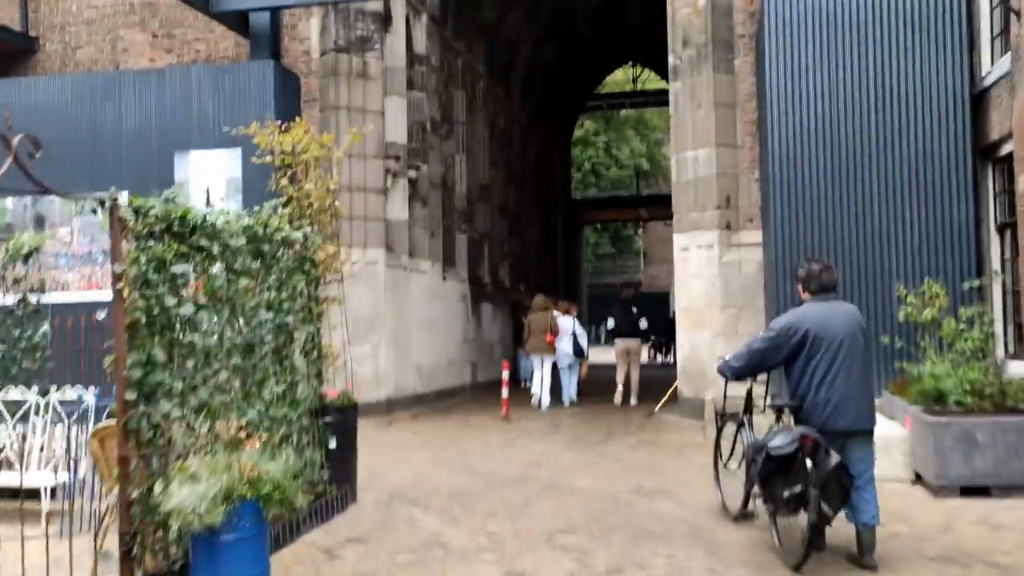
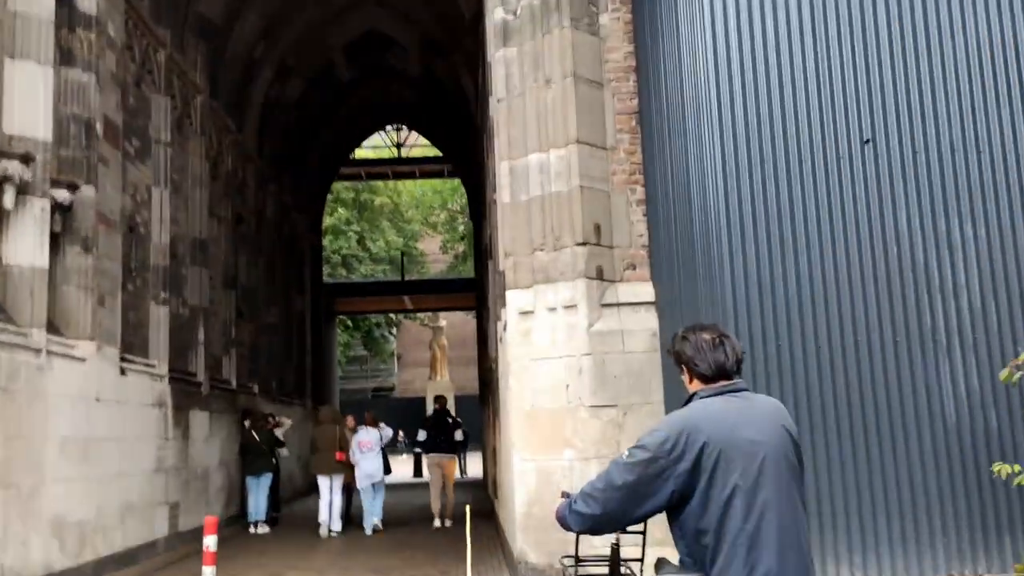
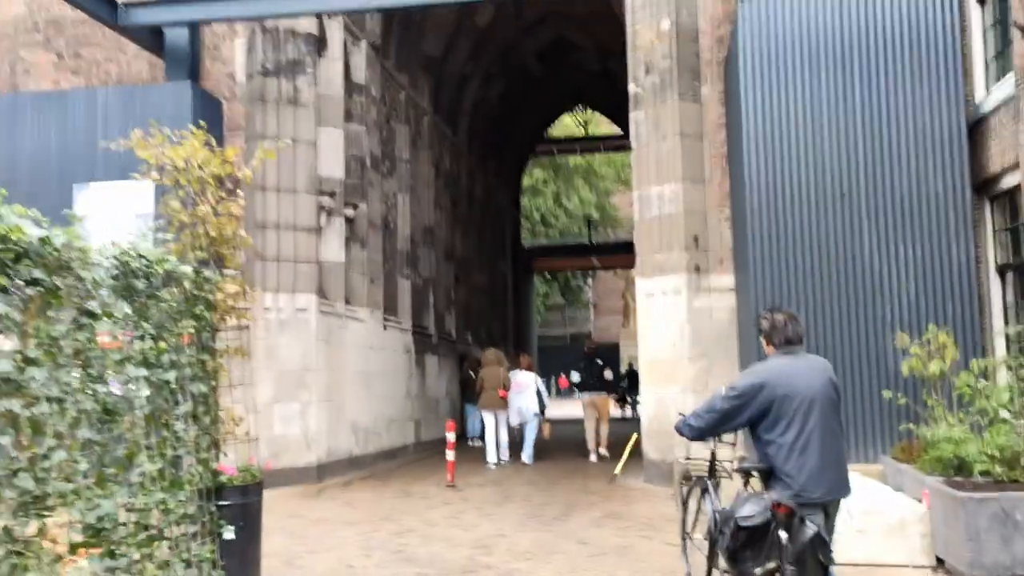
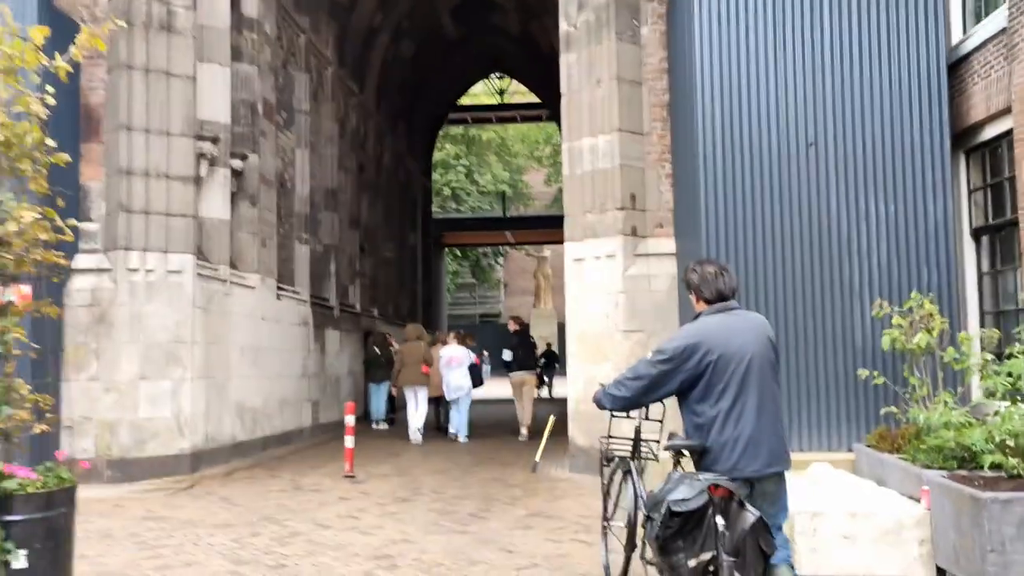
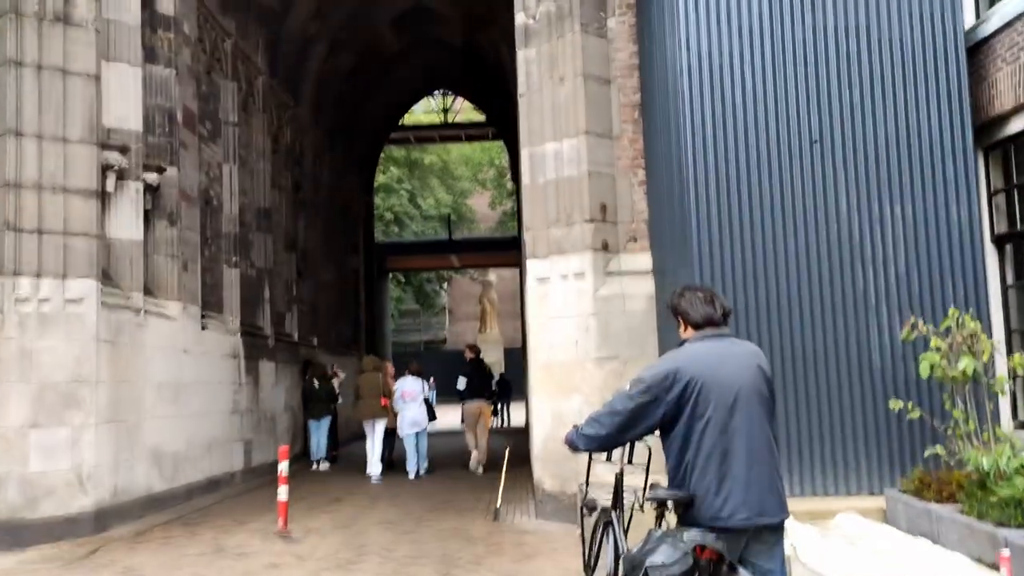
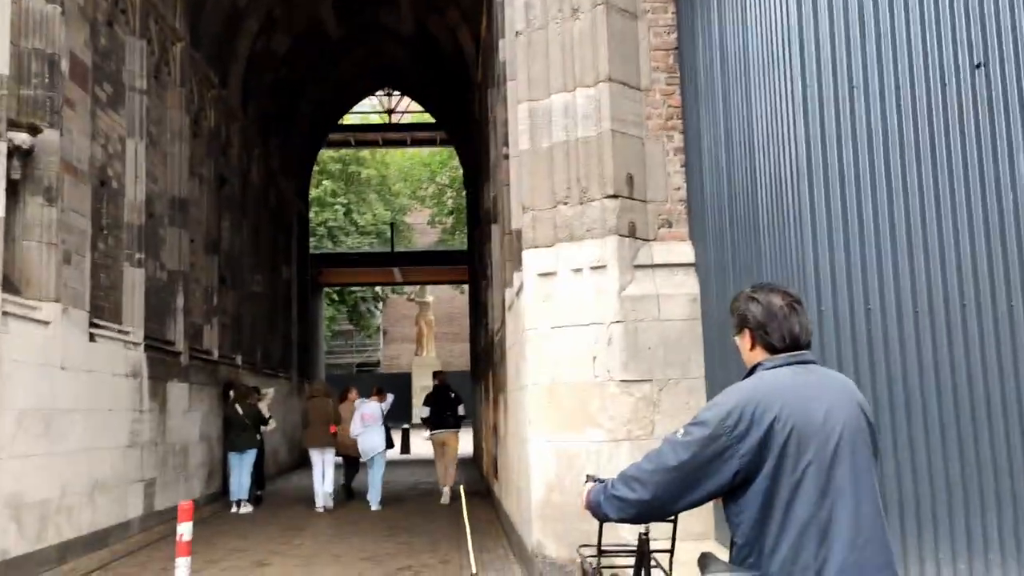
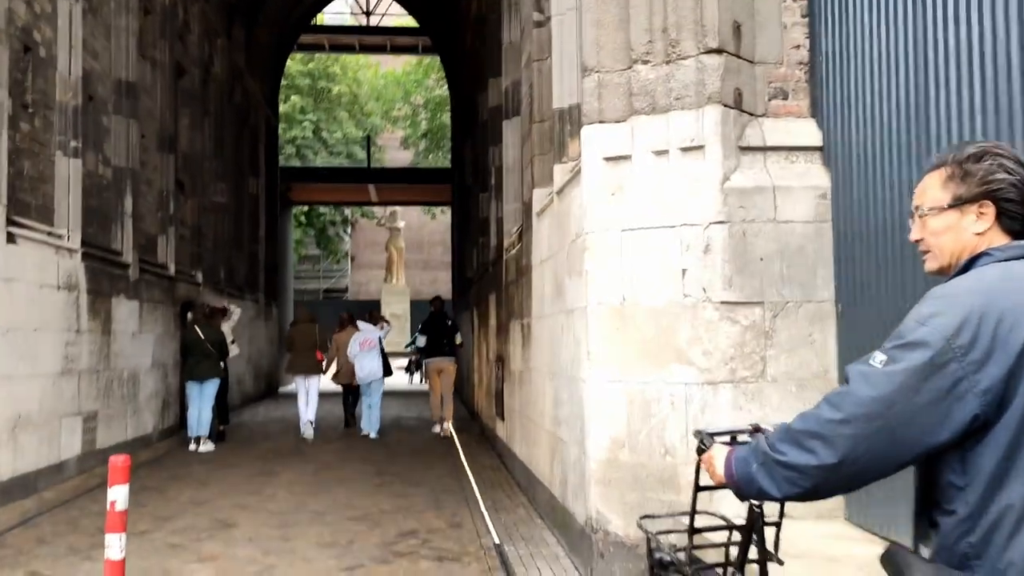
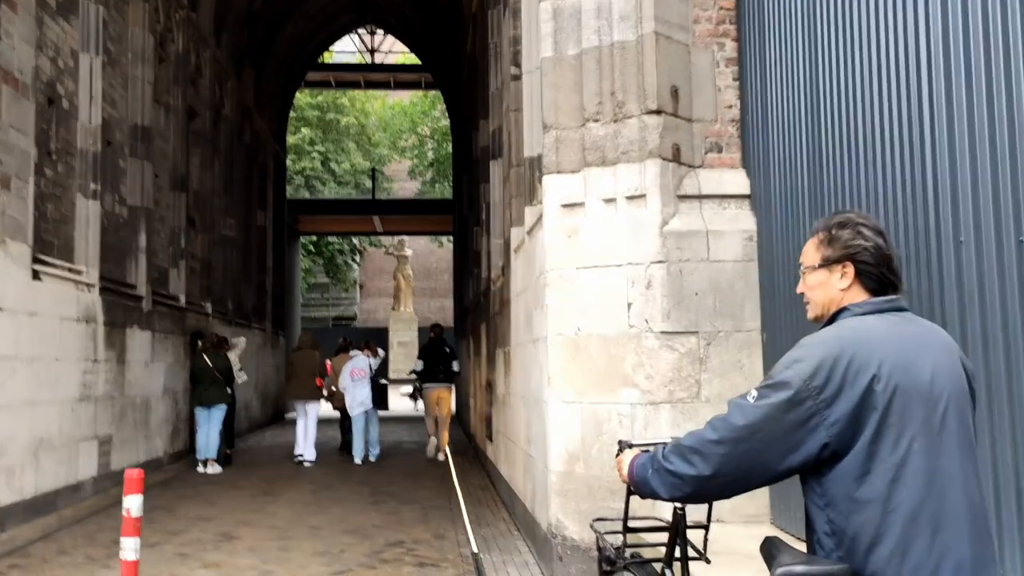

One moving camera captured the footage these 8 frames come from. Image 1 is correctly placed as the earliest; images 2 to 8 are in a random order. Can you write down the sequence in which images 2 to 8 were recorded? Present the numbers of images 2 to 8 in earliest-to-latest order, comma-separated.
3, 4, 5, 2, 6, 8, 7
